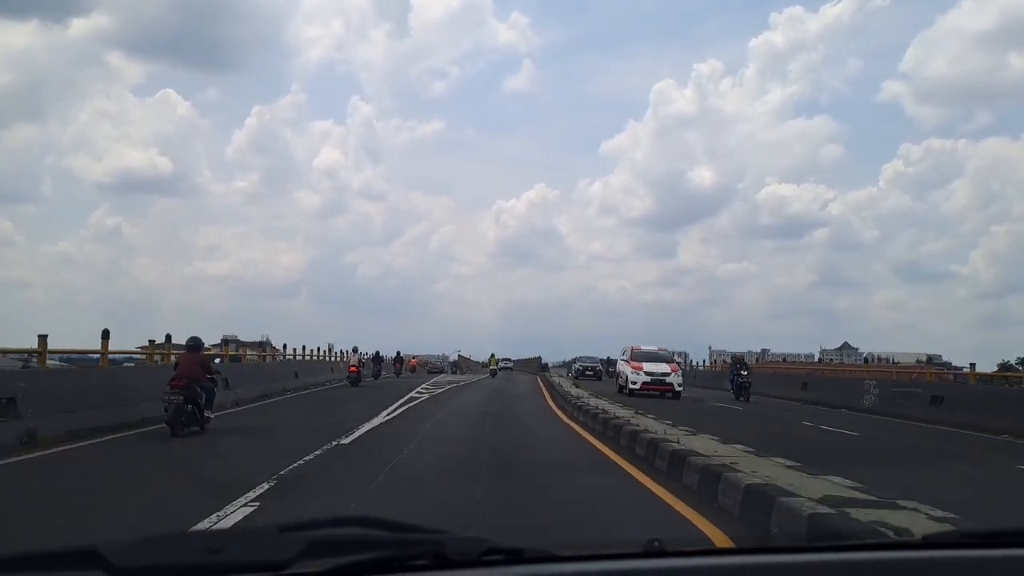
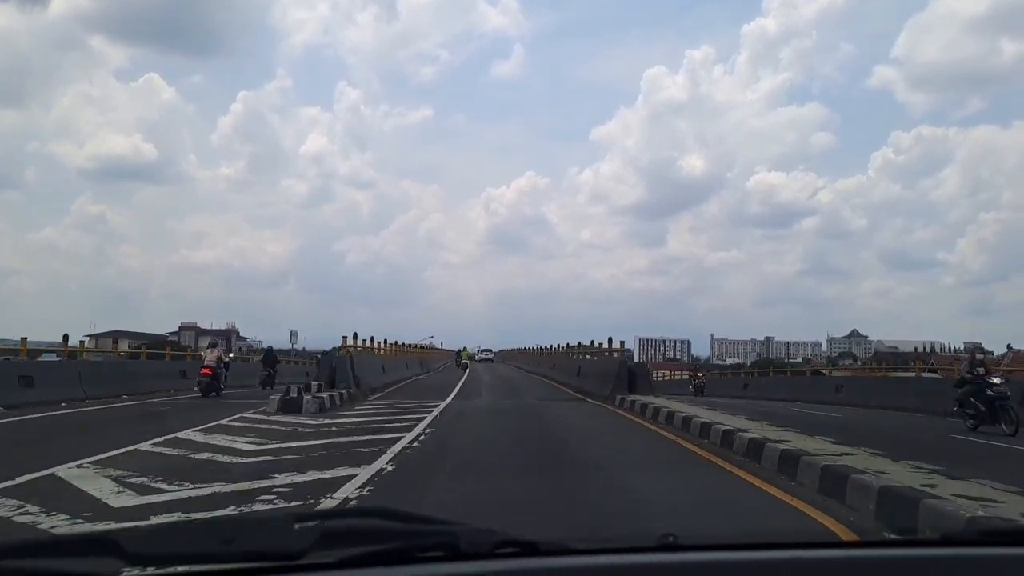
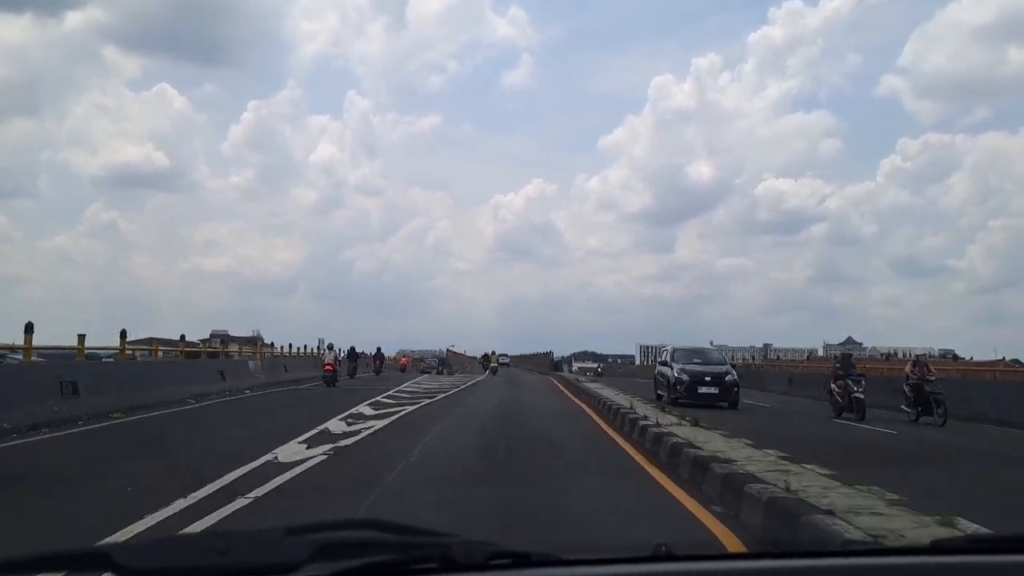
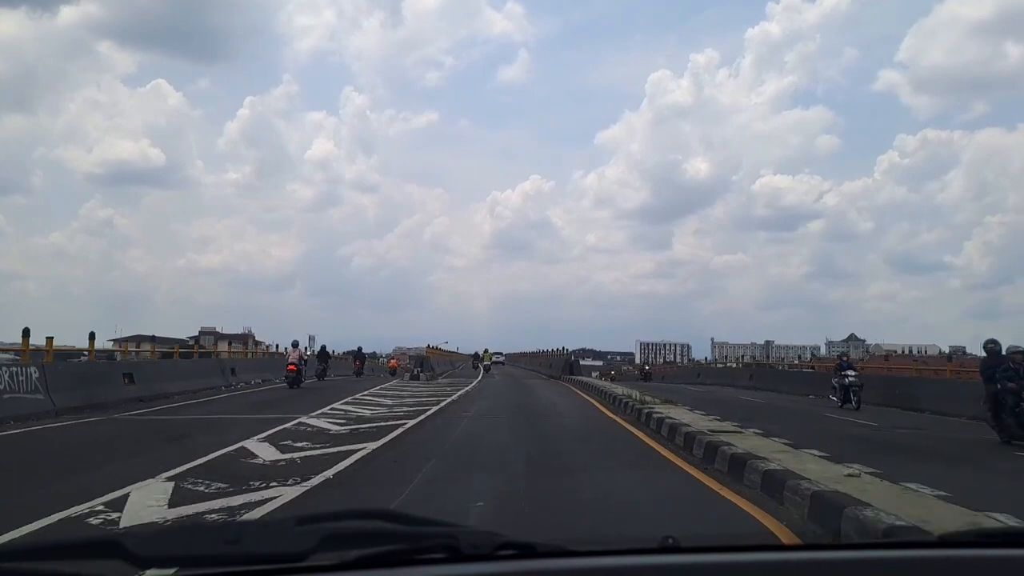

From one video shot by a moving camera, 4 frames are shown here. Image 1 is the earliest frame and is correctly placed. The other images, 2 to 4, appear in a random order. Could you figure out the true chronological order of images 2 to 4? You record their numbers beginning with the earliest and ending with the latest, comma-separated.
3, 4, 2
